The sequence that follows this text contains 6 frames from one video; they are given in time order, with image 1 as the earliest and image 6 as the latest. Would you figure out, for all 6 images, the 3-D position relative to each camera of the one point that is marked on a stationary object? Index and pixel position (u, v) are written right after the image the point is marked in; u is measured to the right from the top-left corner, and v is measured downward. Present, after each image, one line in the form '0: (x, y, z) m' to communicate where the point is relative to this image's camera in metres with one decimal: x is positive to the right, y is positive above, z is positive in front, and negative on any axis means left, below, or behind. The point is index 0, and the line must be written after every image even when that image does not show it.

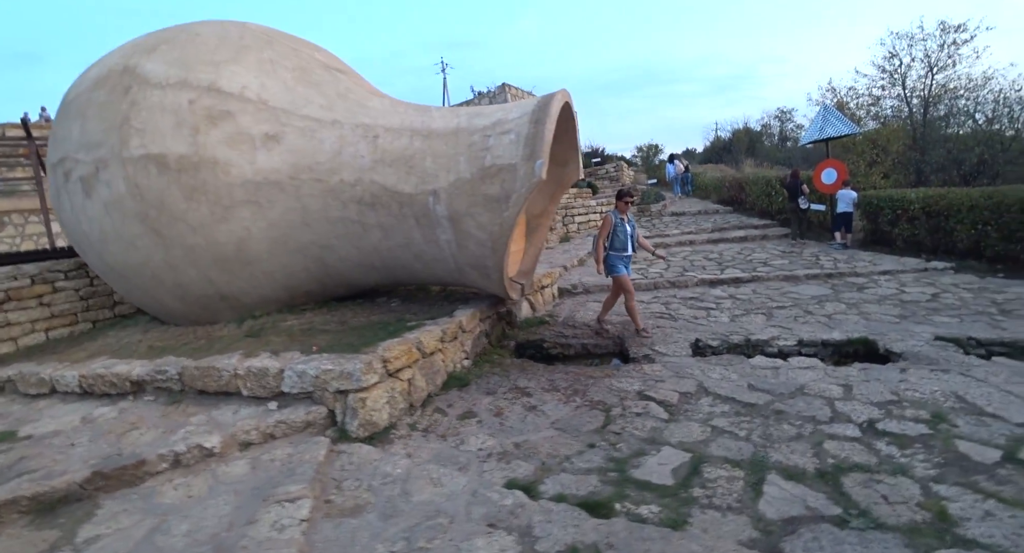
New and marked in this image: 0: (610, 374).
0: (+0.8, -0.8, +3.7) m
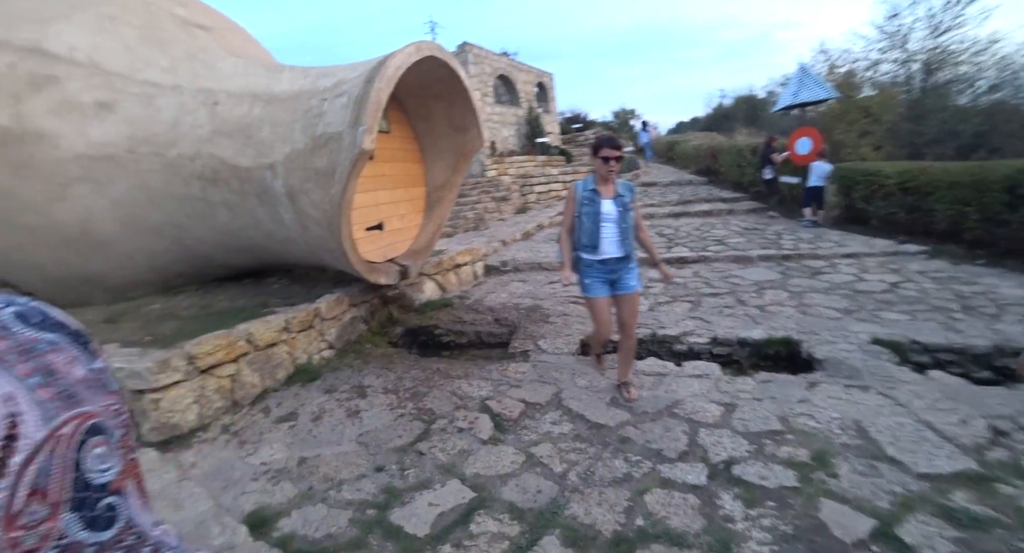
0: (-0.3, -0.7, +3.2) m
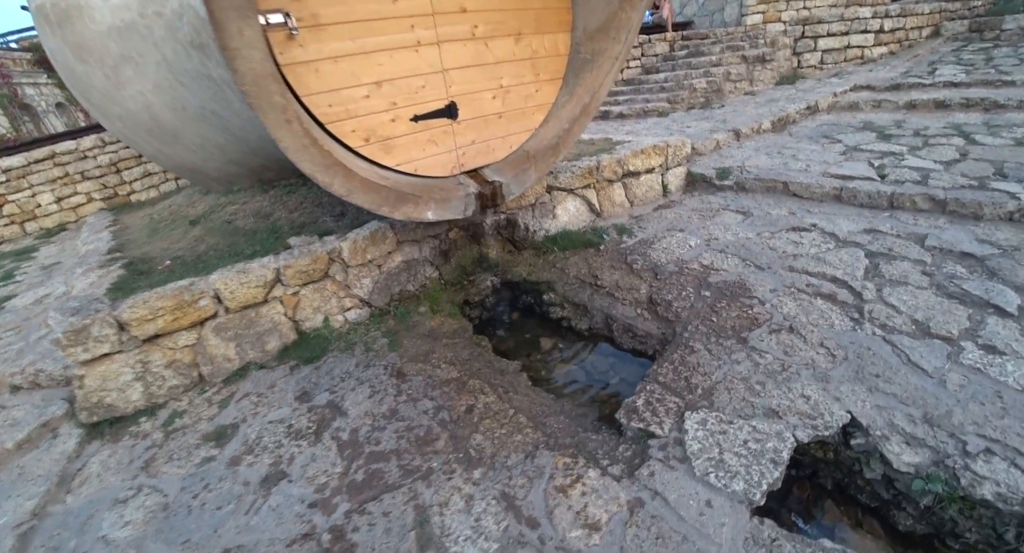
0: (-0.1, -0.6, +1.6) m
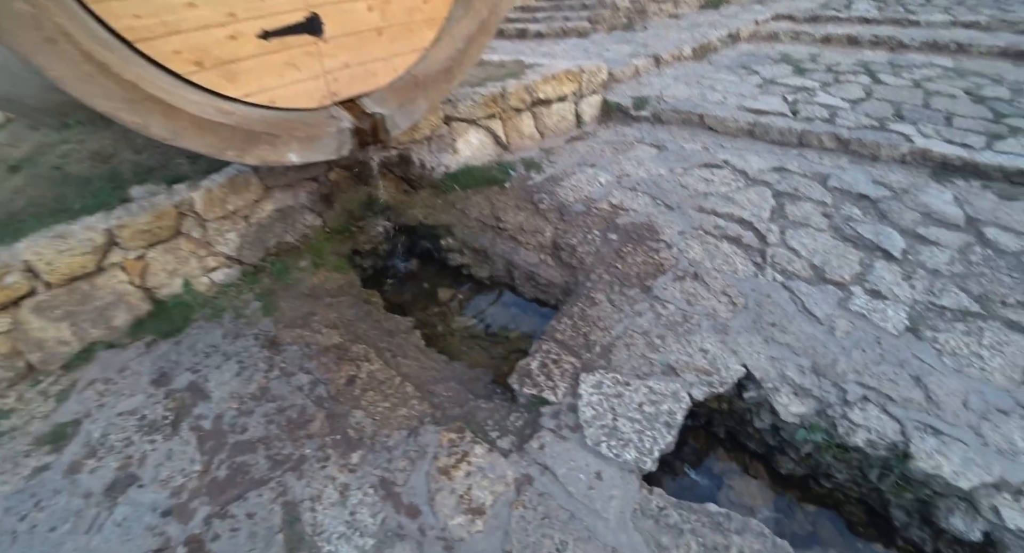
0: (-0.4, -0.5, +1.4) m
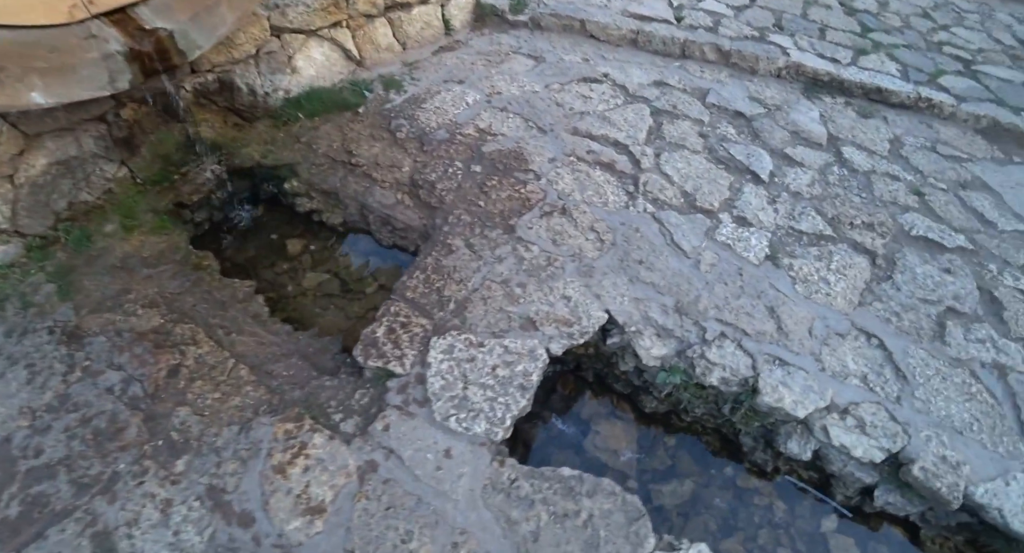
0: (-0.8, -0.4, +1.3) m
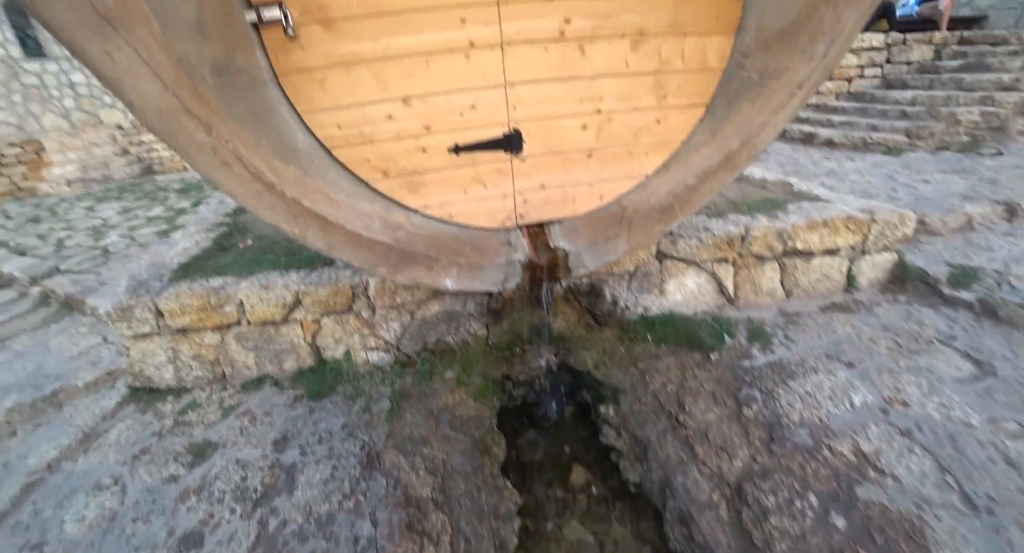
0: (-0.3, -0.9, +1.1) m
